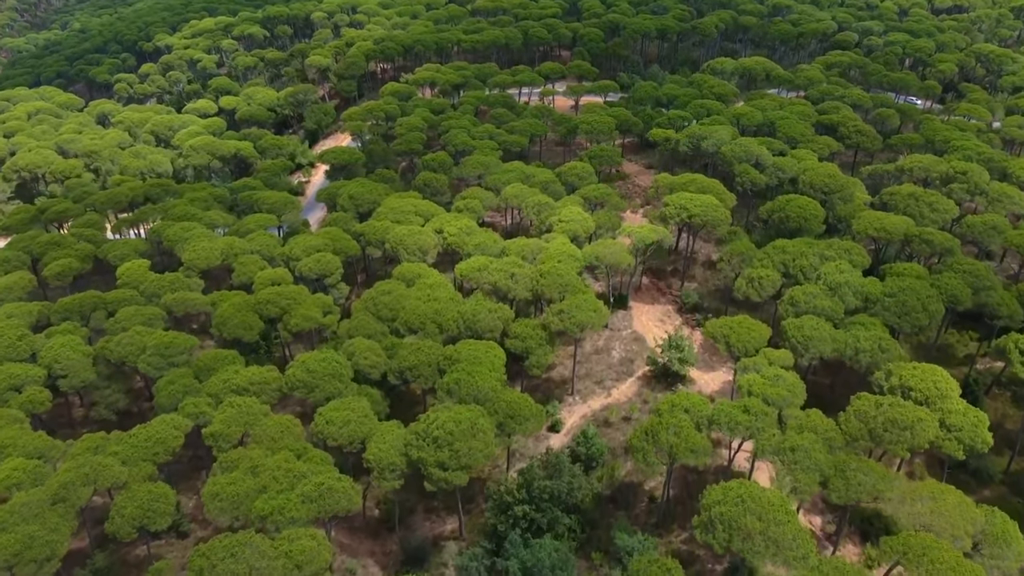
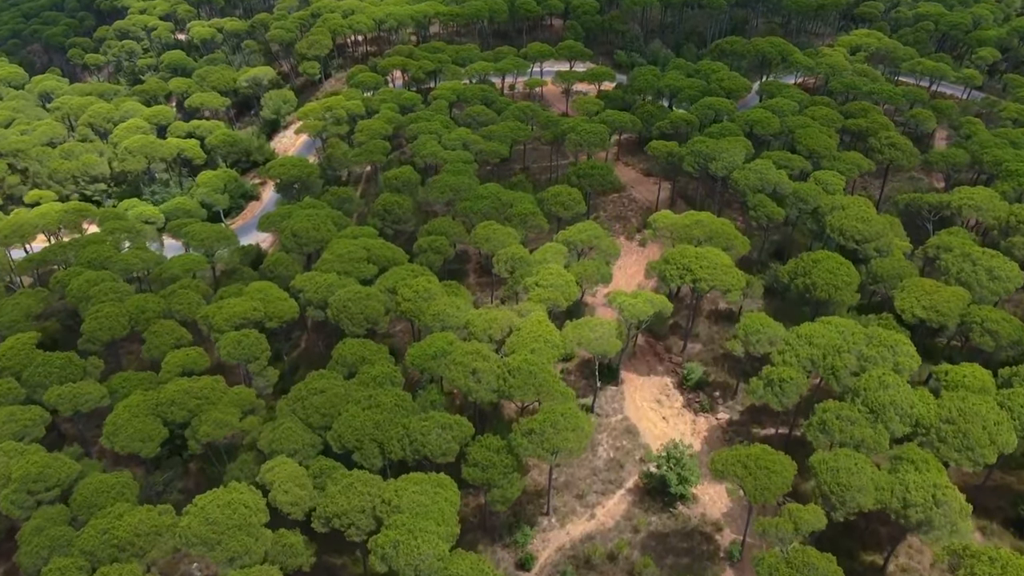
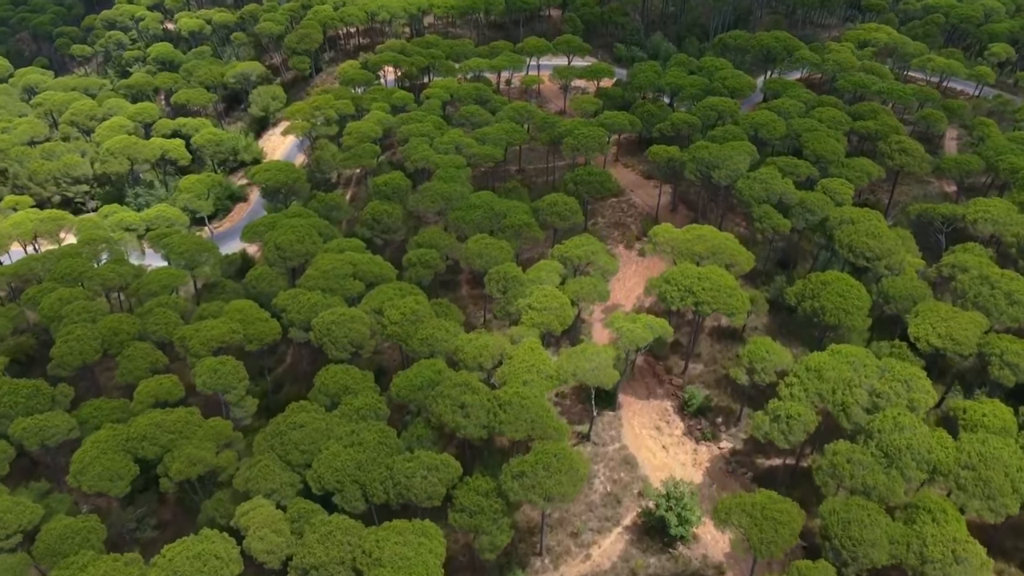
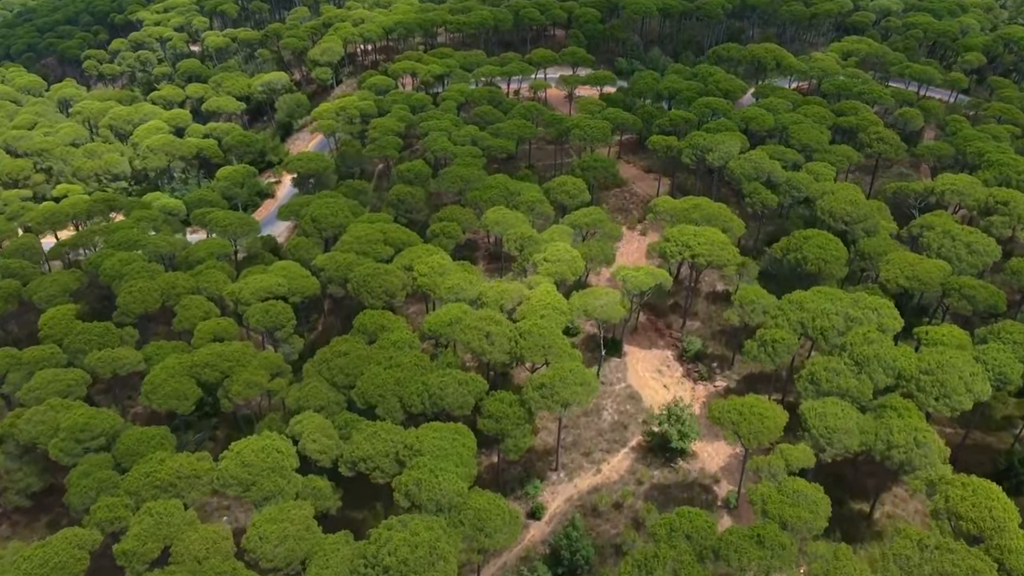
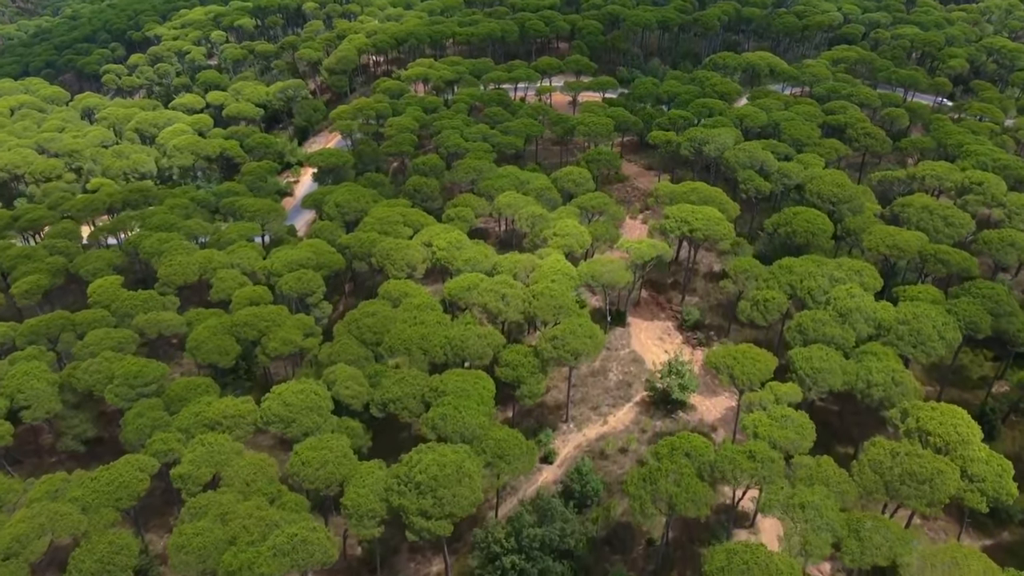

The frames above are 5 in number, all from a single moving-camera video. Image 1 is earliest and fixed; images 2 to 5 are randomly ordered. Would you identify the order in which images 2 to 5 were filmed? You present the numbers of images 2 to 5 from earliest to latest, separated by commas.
5, 4, 2, 3
